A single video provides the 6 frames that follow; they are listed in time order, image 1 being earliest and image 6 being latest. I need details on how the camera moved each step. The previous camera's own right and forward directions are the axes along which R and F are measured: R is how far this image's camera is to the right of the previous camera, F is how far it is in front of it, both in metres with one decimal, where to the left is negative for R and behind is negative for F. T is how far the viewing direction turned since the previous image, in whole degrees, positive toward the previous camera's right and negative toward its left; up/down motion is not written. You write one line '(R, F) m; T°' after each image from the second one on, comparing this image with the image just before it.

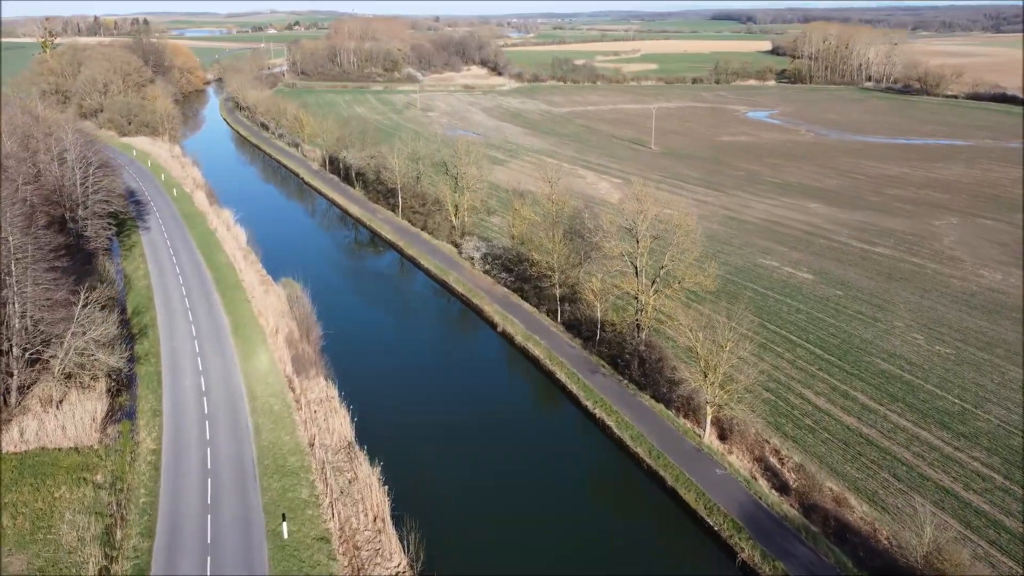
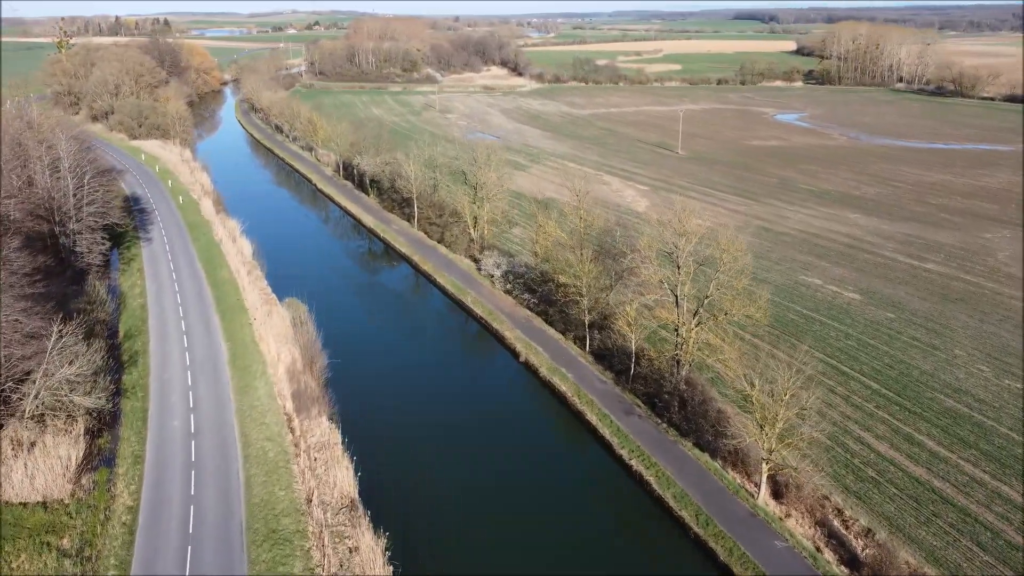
(-0.2, +2.4) m; -1°
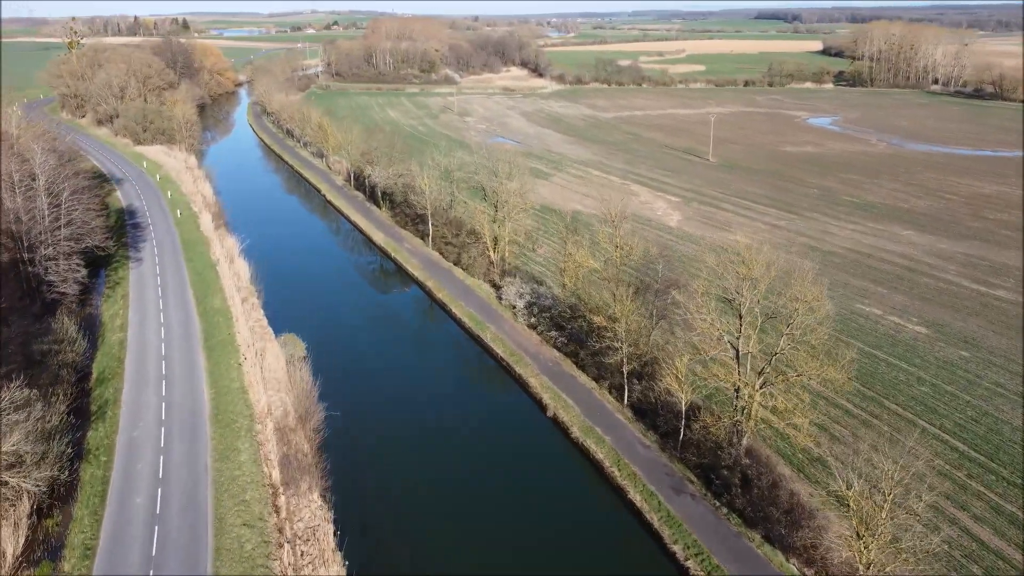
(-0.2, +3.4) m; -1°
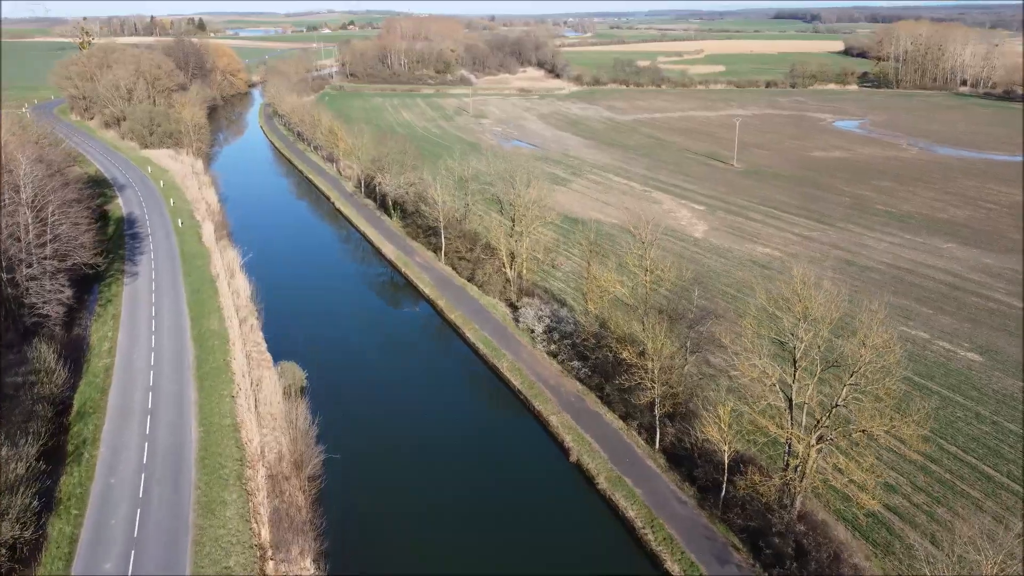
(-0.1, +2.1) m; -1°
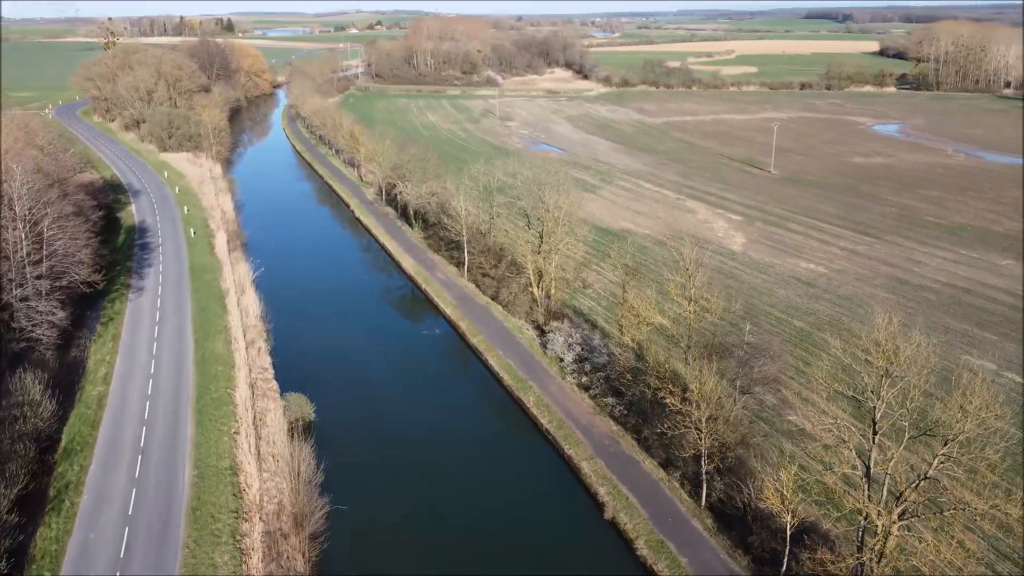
(-0.1, +2.1) m; -2°
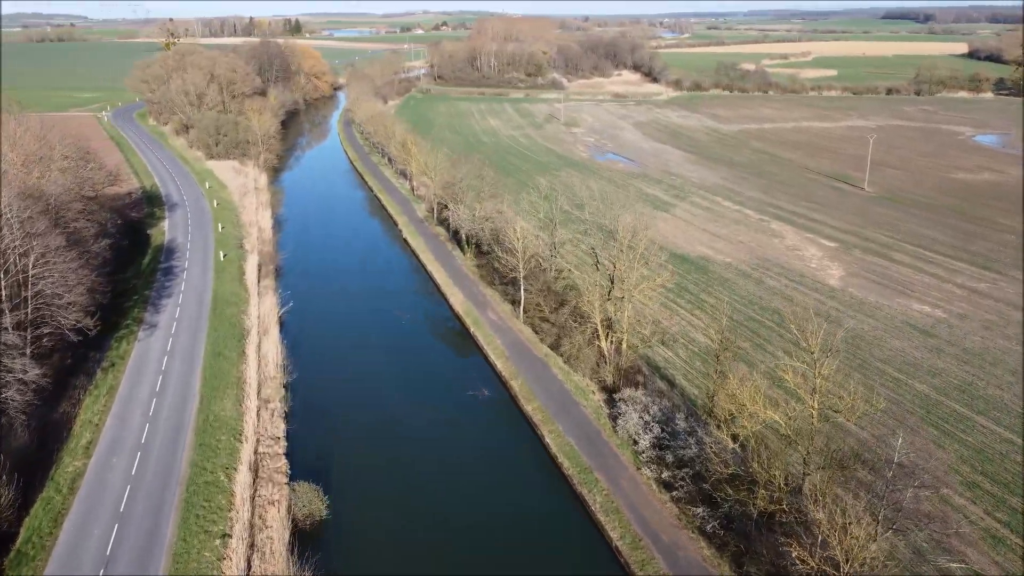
(-0.1, +4.4) m; -4°
